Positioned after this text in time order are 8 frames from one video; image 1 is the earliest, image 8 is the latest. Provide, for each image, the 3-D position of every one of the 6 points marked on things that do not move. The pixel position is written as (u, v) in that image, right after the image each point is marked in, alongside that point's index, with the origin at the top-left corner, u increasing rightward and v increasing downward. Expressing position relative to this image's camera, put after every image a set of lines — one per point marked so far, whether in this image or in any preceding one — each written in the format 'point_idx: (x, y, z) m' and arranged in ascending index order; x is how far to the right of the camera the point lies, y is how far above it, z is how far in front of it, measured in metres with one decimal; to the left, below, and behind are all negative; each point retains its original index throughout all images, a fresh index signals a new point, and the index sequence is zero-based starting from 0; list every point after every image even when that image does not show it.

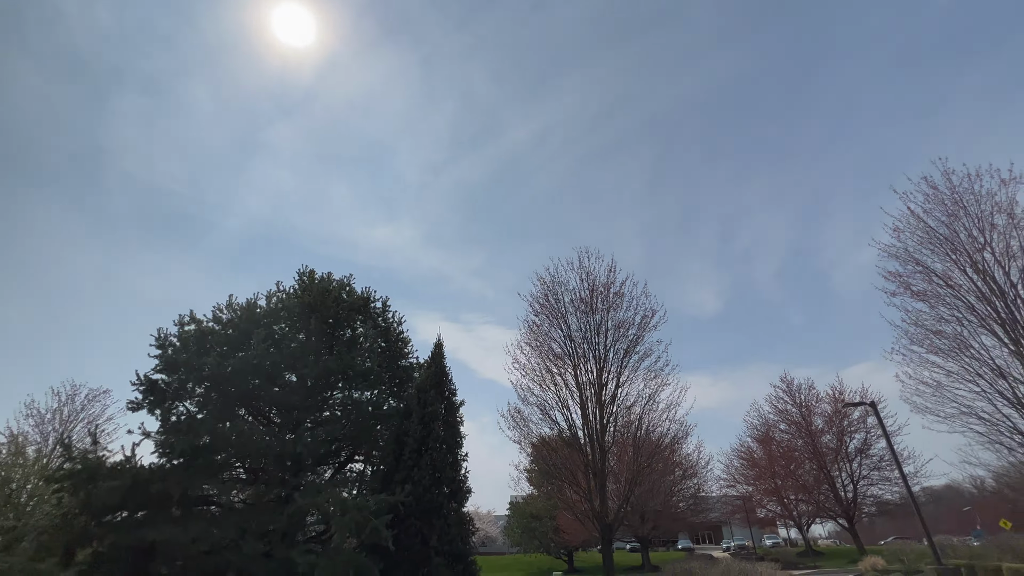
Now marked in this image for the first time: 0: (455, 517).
0: (-1.5, -6.1, +12.1) m
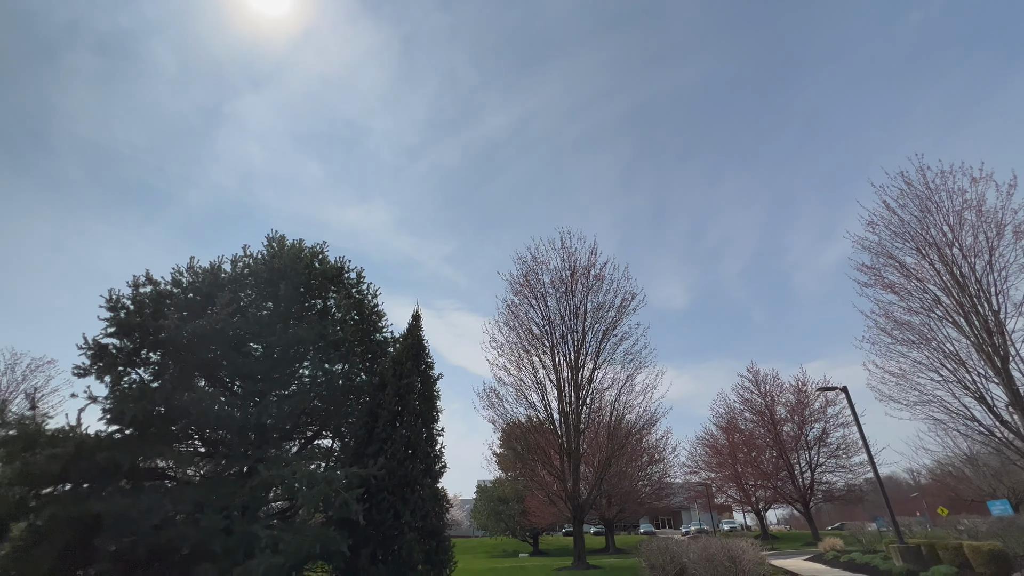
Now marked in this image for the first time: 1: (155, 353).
0: (-2.1, -5.2, +11.6) m
1: (-10.9, -2.1, +13.8) m
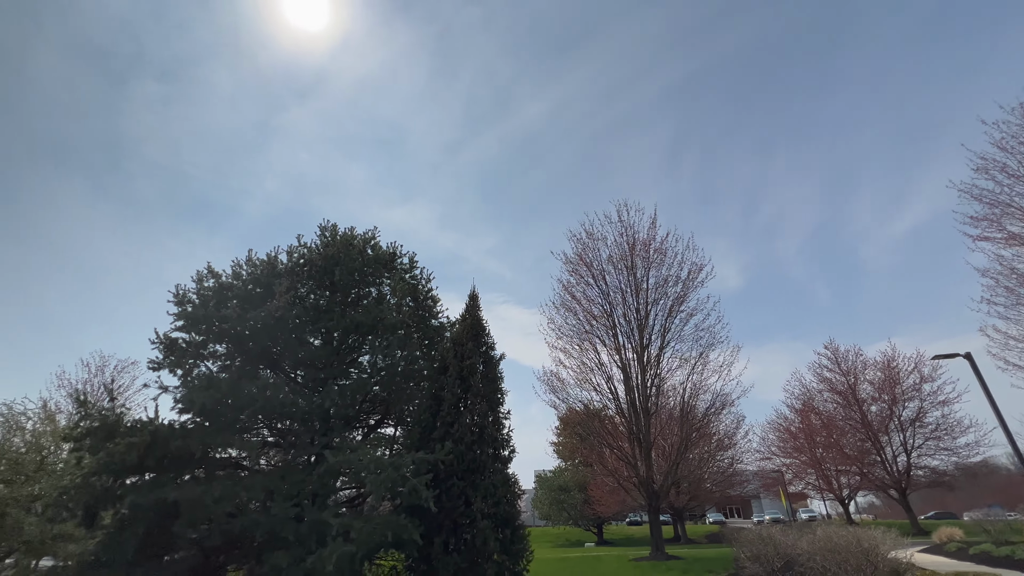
0: (-0.3, -4.6, +10.9) m
1: (-9.0, -1.8, +14.0) m
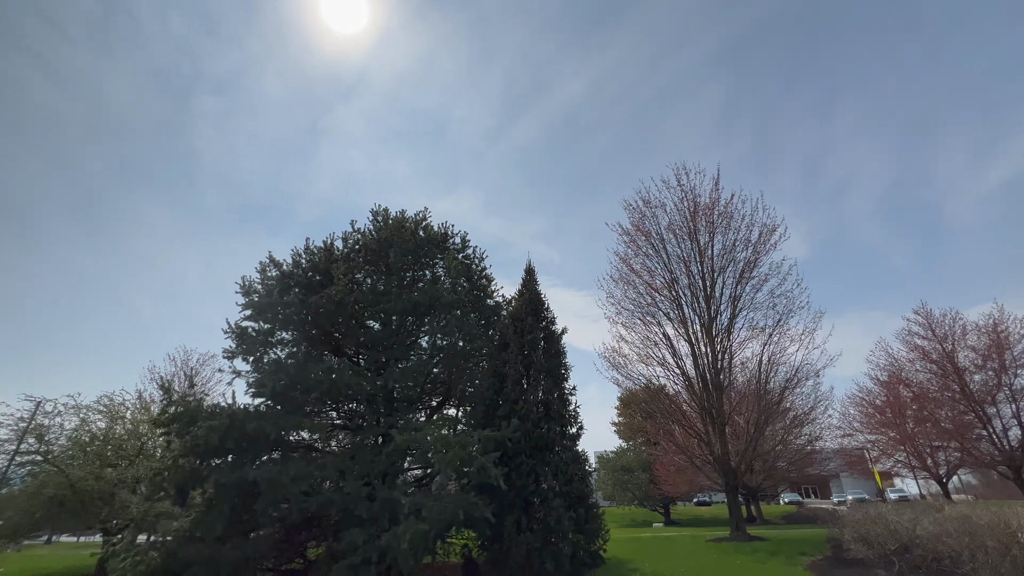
0: (+1.3, -3.8, +10.4) m
1: (-7.2, -1.4, +14.3) m
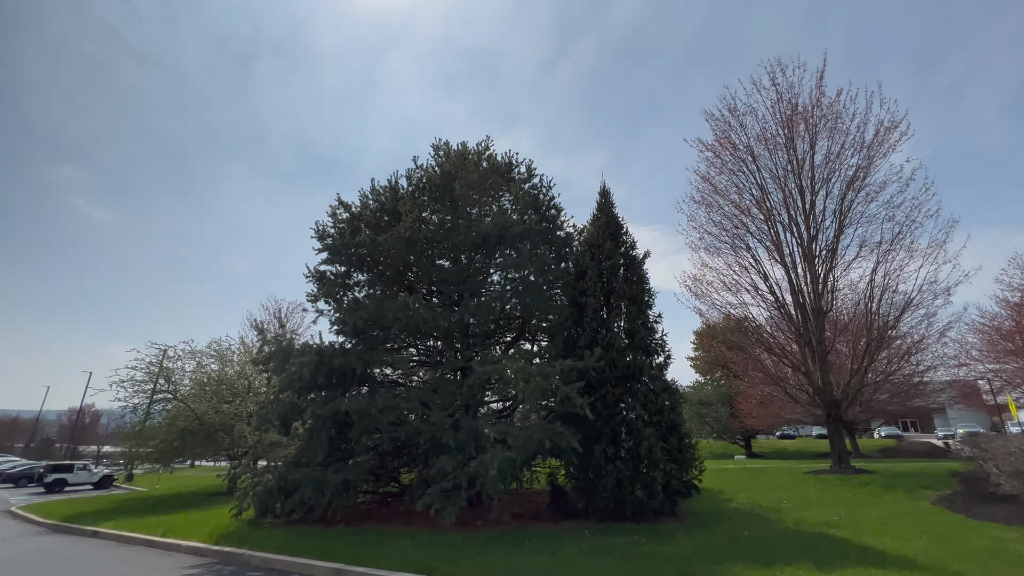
0: (+3.2, -2.1, +9.8) m
1: (-4.8, +0.4, +14.5) m
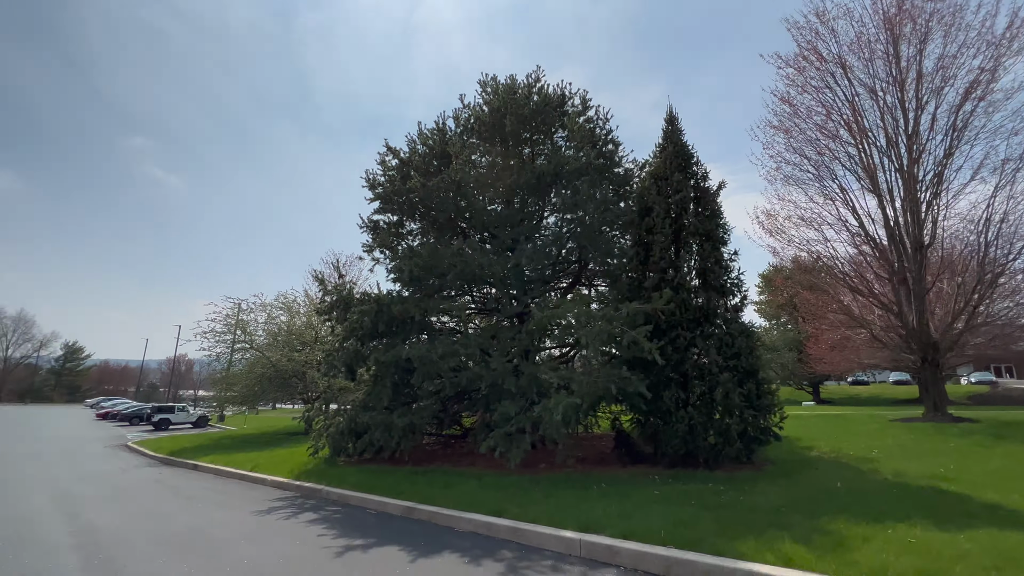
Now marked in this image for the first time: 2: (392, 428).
0: (+4.4, -0.8, +9.0) m
1: (-3.1, +2.1, +14.3) m
2: (-3.1, -3.6, +11.6) m
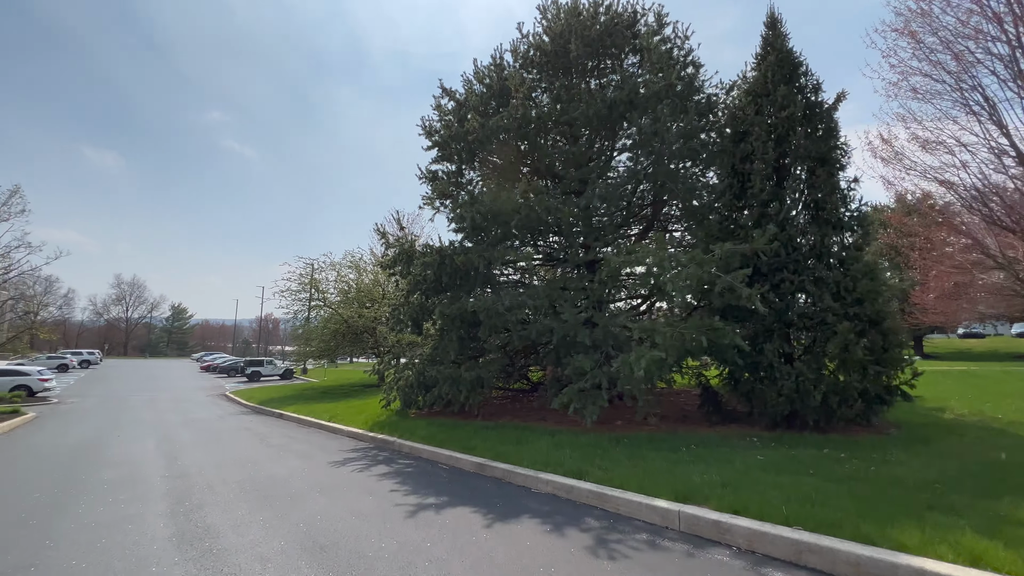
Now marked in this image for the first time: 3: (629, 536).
0: (+5.7, +0.3, +7.5) m
1: (-1.2, +3.6, +13.5) m
2: (-1.3, -2.4, +11.4) m
3: (+1.2, -2.5, +4.6) m
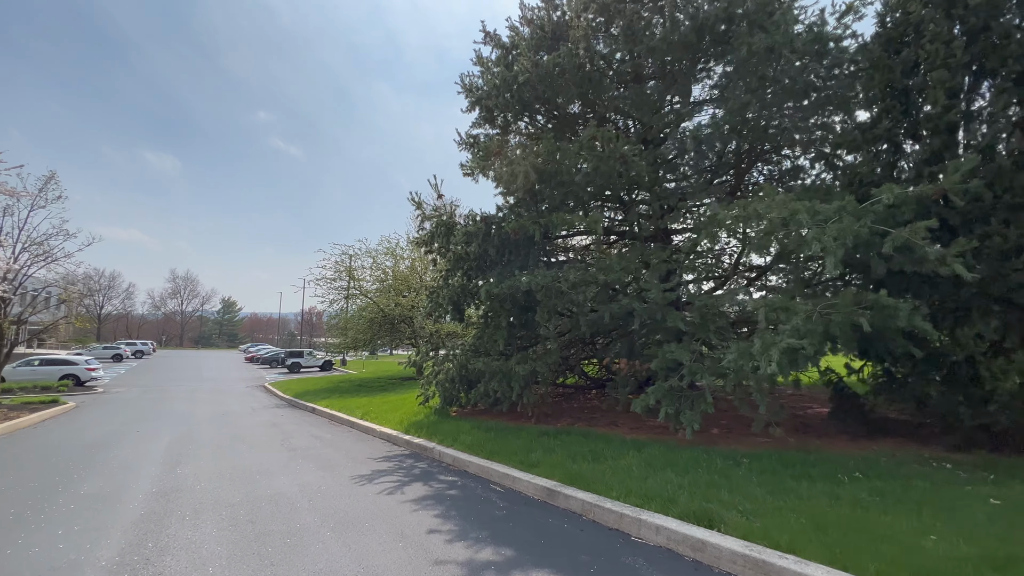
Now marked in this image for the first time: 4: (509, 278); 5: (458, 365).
0: (+6.6, +0.8, +5.0) m
1: (+0.2, +4.1, +11.4) m
2: (0.0, -1.9, +9.5) m
3: (+1.9, -2.1, +2.5) m
4: (-0.1, +0.2, +9.4) m
5: (-1.2, -1.8, +10.4) m
